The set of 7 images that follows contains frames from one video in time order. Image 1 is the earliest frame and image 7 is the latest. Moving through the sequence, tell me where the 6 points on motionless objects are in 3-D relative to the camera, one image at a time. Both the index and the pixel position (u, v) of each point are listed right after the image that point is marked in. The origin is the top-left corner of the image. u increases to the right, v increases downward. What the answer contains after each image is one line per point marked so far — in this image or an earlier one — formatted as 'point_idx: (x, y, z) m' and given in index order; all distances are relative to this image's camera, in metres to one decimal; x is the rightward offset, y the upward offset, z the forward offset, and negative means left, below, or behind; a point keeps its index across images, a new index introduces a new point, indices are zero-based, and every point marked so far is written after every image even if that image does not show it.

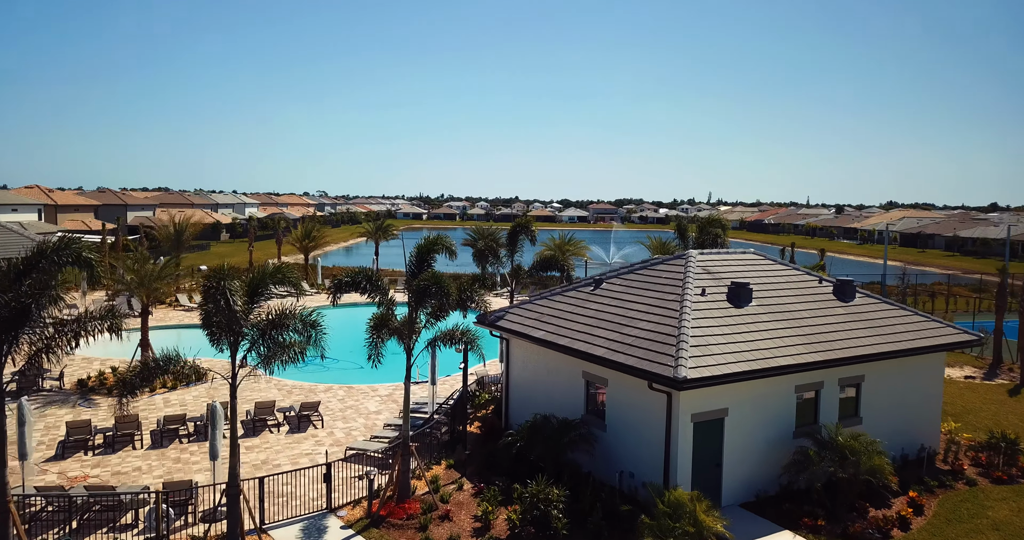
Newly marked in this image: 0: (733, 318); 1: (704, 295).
0: (+4.3, -0.9, +14.6) m
1: (+3.9, -0.5, +15.1) m
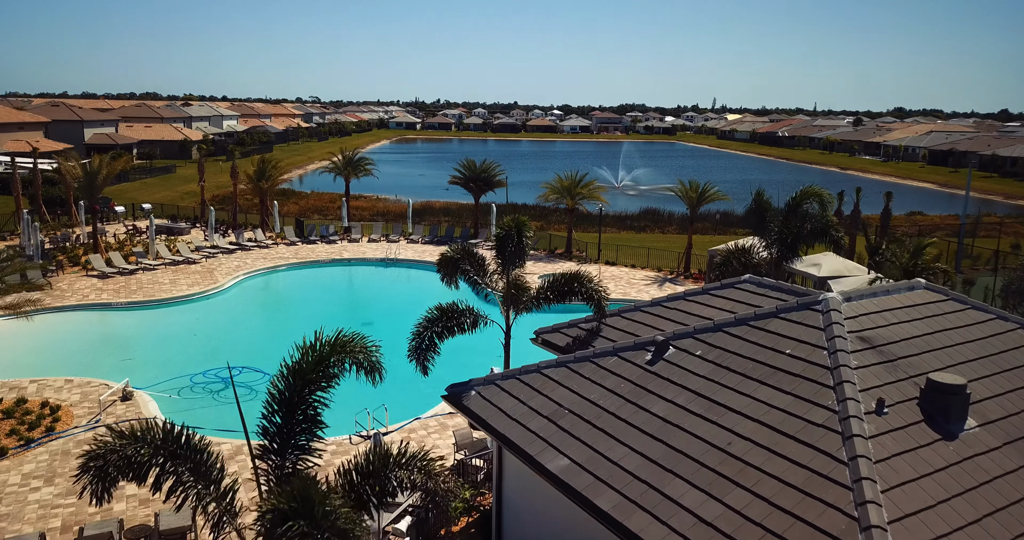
0: (+4.2, -2.0, +7.2) m
1: (+3.8, -1.5, +7.7) m
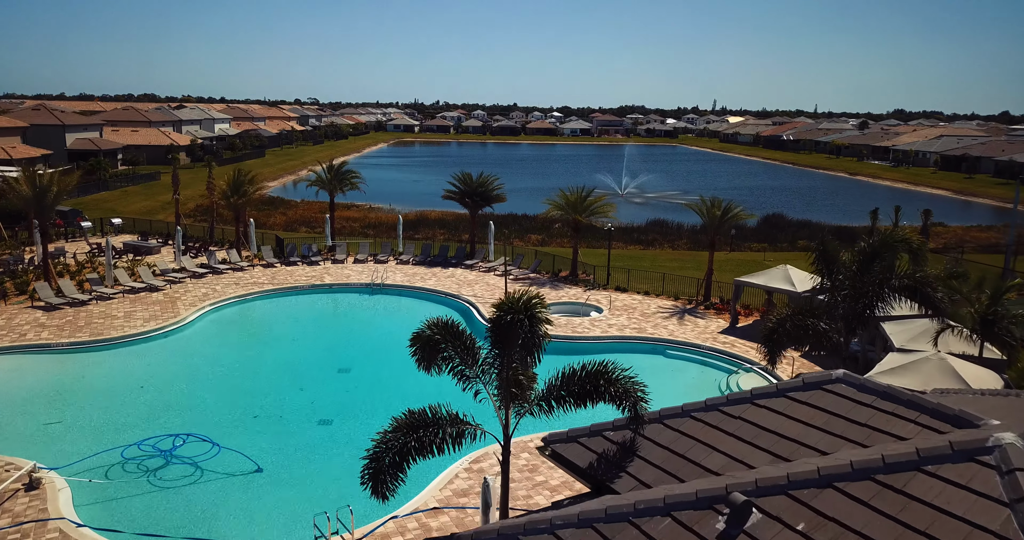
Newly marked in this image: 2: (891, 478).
0: (+4.2, -3.0, +3.8) m
1: (+3.8, -2.5, +4.4) m
2: (+3.2, -1.7, +6.4) m
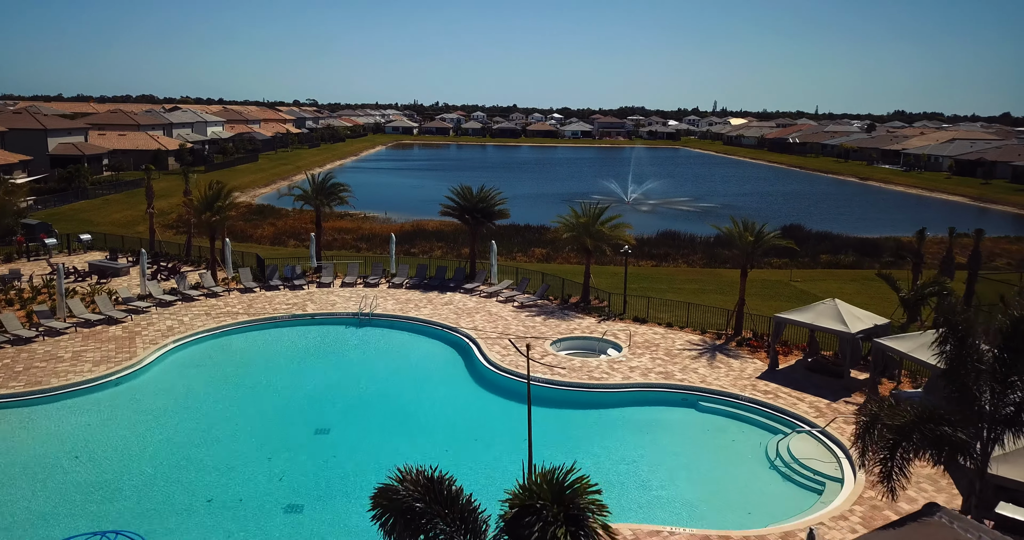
0: (+4.4, -4.0, +0.5) m
1: (+4.0, -3.5, +1.0) m
2: (+3.4, -2.7, +3.1) m
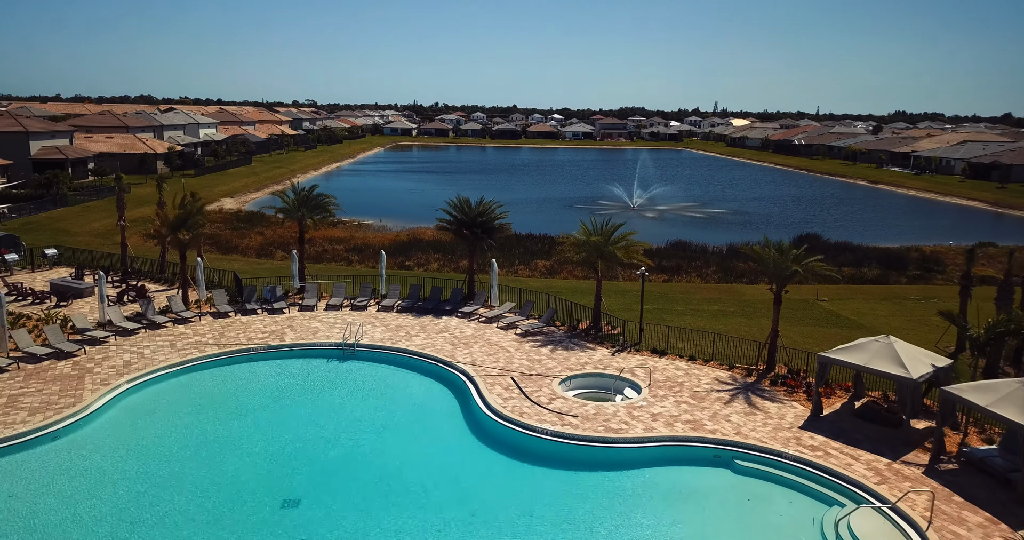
0: (+4.5, -4.8, -2.5) m
1: (+4.1, -4.3, -1.9) m
2: (+3.5, -3.5, +0.1) m
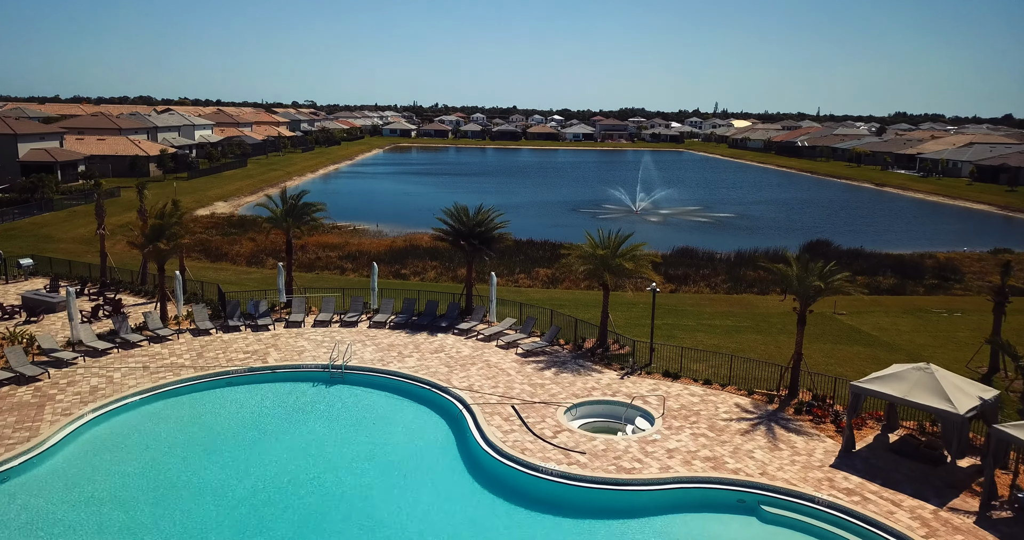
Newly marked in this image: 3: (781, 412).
0: (+4.5, -5.2, -4.3) m
1: (+4.1, -4.8, -3.7) m
2: (+3.5, -3.9, -1.7) m
3: (+7.1, -3.7, +19.8) m
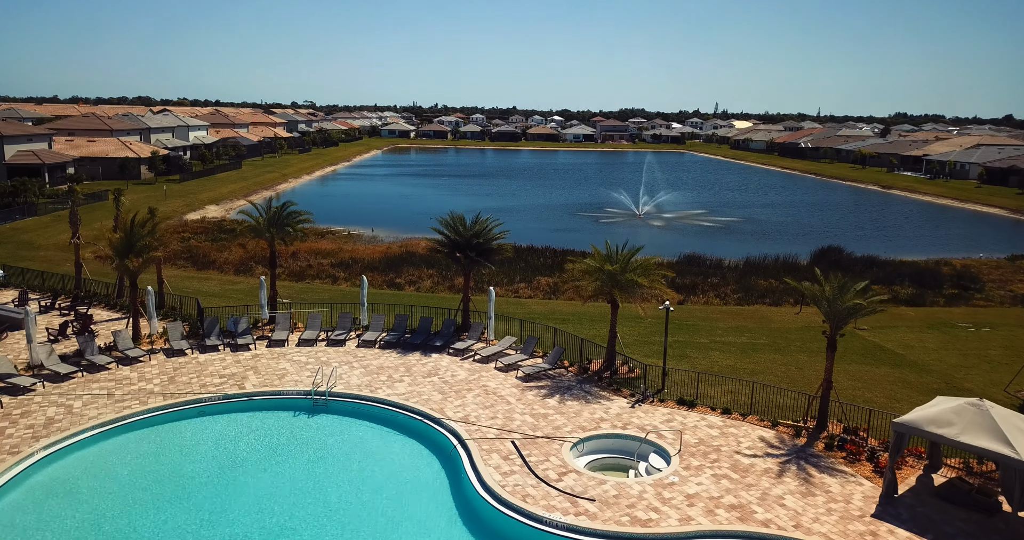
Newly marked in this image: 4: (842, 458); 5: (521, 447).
0: (+4.5, -5.7, -6.2) m
1: (+4.1, -5.2, -5.7) m
2: (+3.5, -4.4, -3.7) m
3: (+7.1, -4.2, +17.9) m
4: (+7.5, -4.3, +17.3) m
5: (+0.2, -4.1, +17.5) m
